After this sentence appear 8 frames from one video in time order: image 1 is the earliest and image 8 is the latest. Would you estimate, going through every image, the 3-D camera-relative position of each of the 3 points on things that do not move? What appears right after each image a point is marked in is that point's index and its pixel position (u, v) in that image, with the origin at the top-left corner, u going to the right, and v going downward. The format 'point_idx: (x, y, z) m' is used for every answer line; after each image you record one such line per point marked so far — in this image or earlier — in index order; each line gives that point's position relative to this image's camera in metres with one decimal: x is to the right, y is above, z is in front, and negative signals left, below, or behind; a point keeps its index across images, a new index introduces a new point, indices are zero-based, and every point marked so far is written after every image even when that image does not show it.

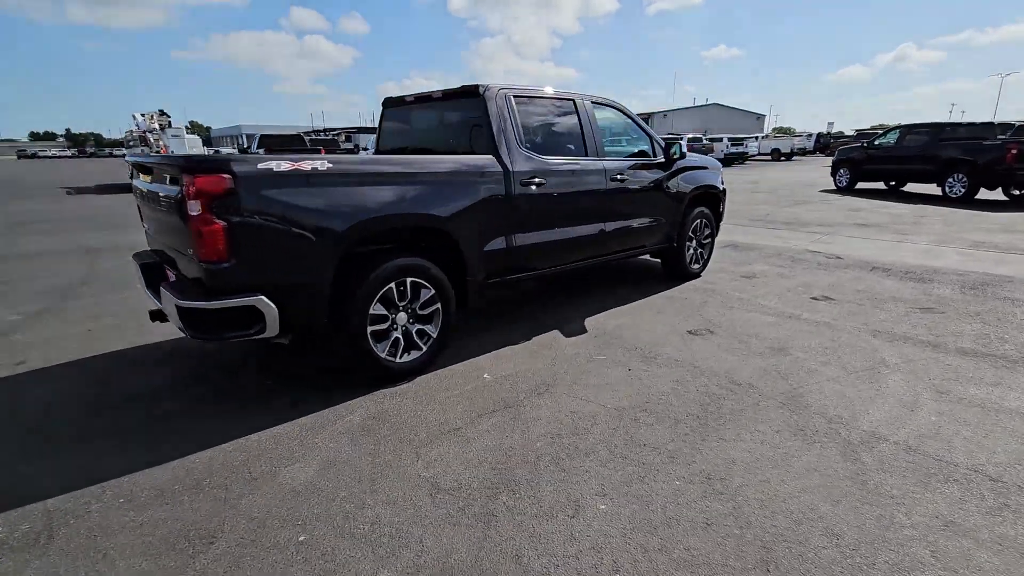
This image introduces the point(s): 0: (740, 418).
0: (+1.4, -0.8, +3.2) m
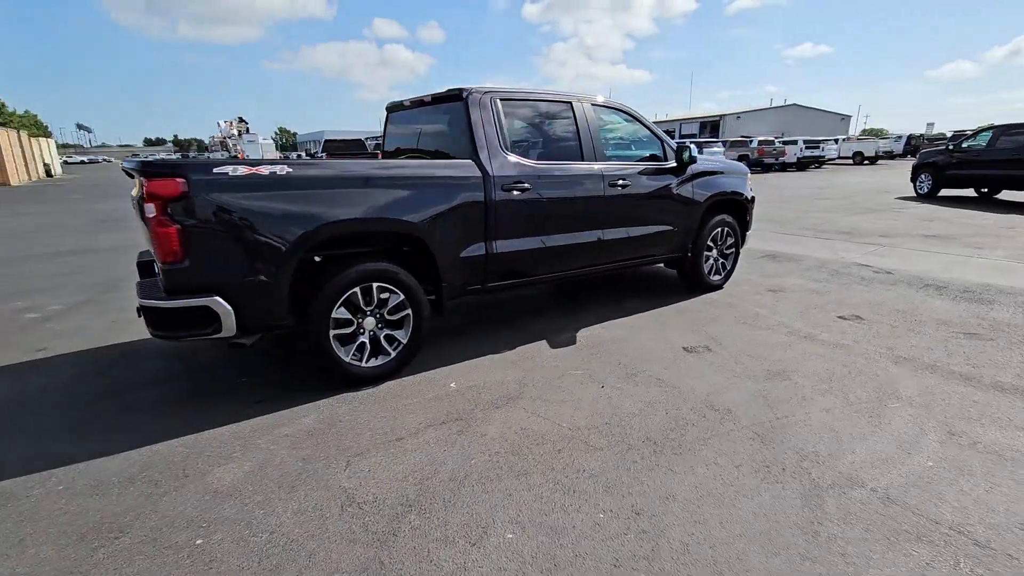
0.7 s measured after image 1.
0: (+1.1, -0.9, +2.9) m
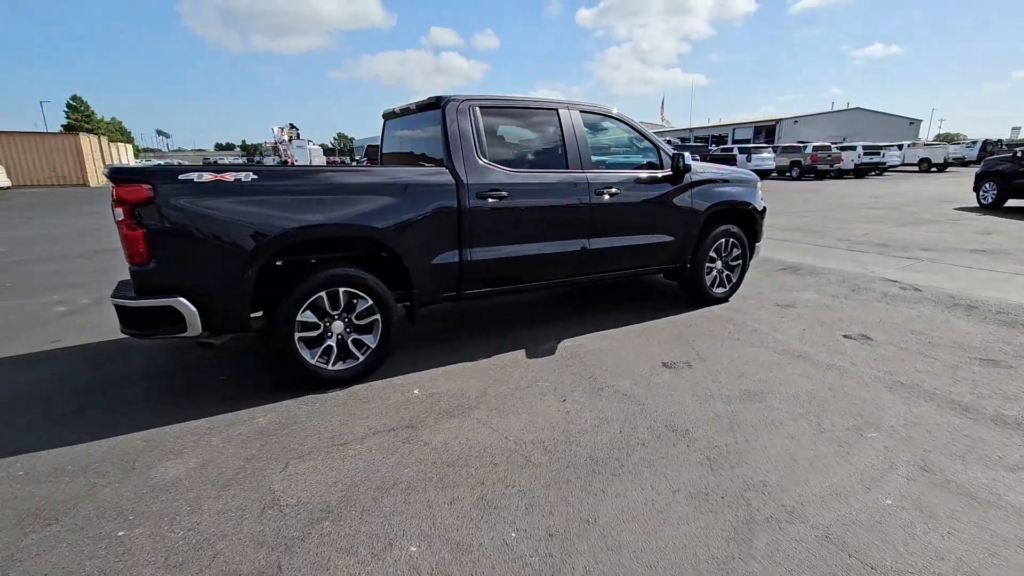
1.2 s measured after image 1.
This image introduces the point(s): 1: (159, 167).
0: (+0.7, -1.0, +2.8) m
1: (-2.2, +0.7, +3.2) m
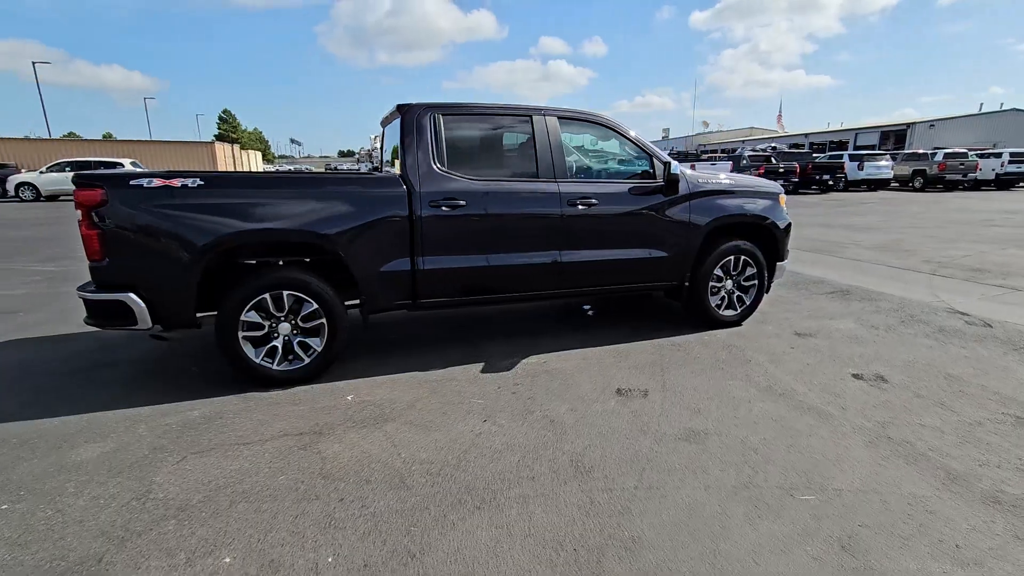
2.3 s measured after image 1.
0: (0.0, -1.1, +2.6) m
1: (-2.7, +0.8, +3.5) m
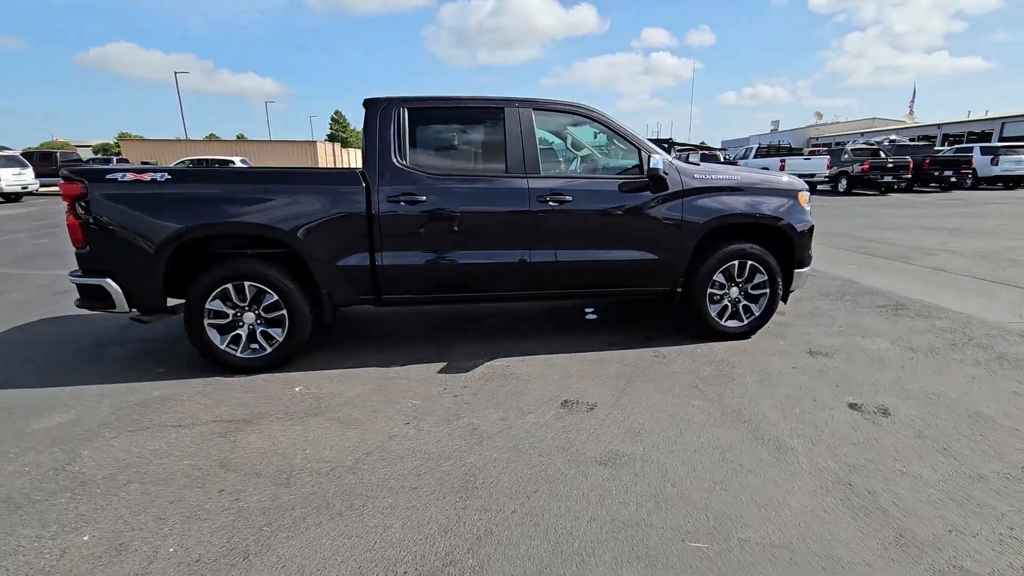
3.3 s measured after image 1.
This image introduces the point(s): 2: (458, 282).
0: (-0.7, -1.1, +2.4) m
1: (-3.1, +0.9, +3.8) m
2: (-0.5, 0.0, +4.3) m
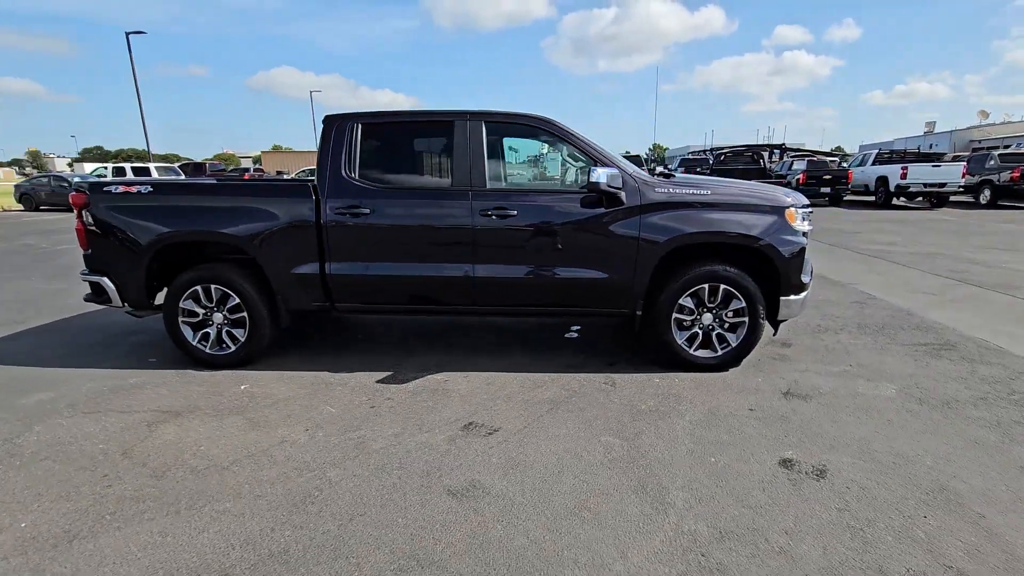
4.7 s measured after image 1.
0: (-1.5, -1.1, +2.5) m
1: (-3.5, +0.9, +4.4) m
2: (-0.9, -0.1, +4.3) m
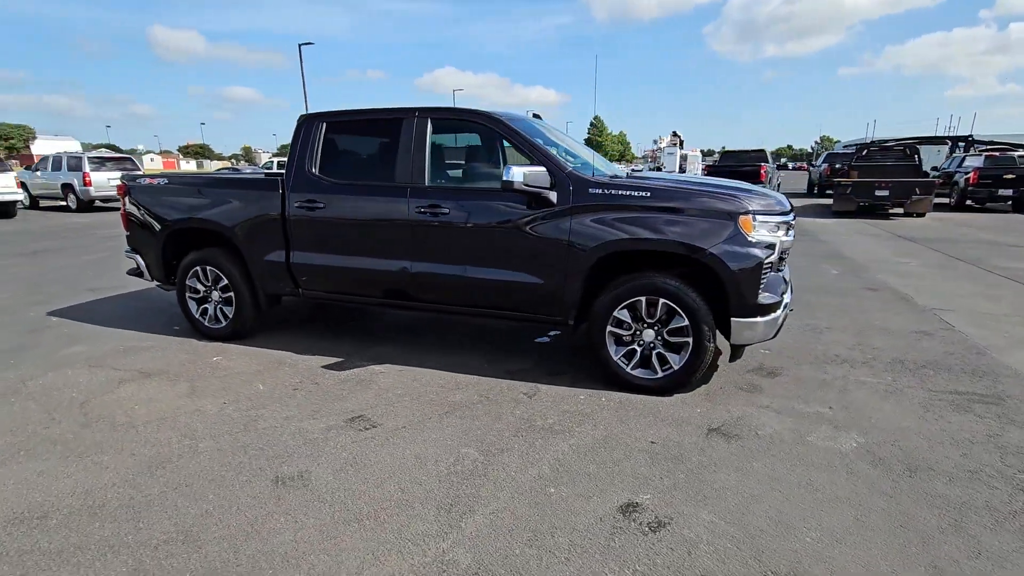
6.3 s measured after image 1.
0: (-2.5, -1.0, +3.0) m
1: (-3.8, +1.1, +5.2) m
2: (-1.3, 0.0, +4.5) m
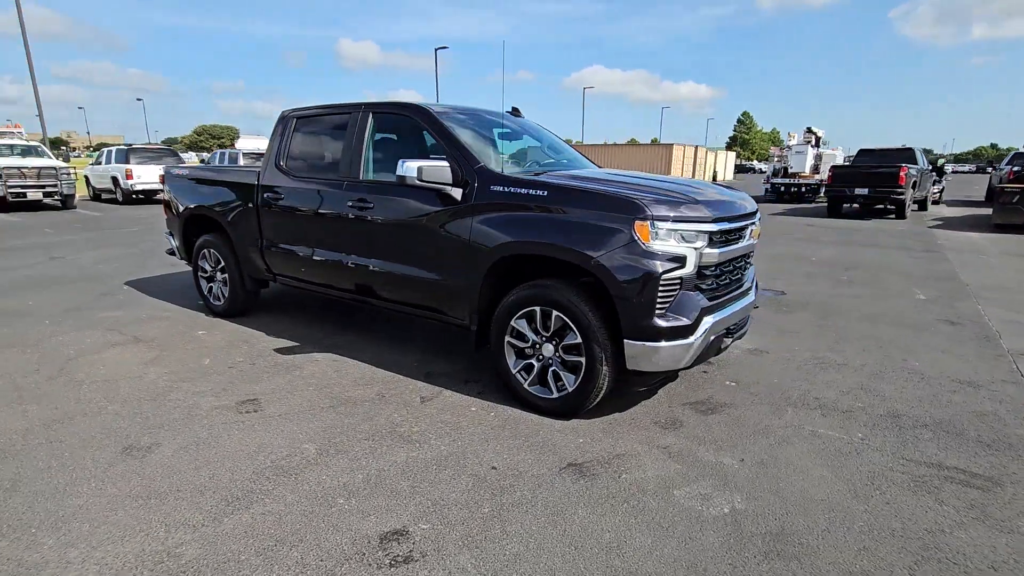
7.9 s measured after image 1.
0: (-3.4, -0.8, +3.5) m
1: (-3.9, +1.4, +5.9) m
2: (-1.8, +0.1, +4.7) m
